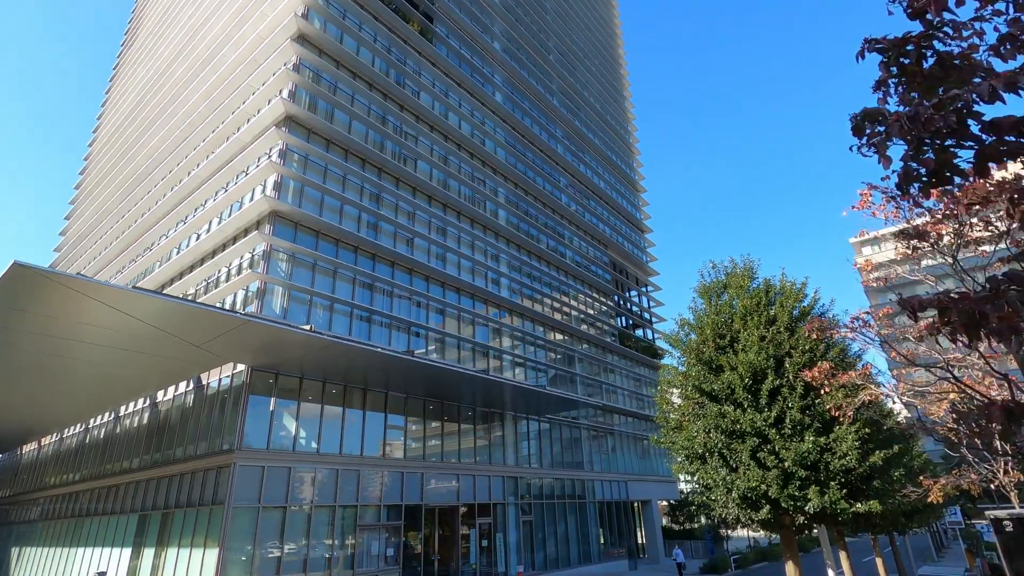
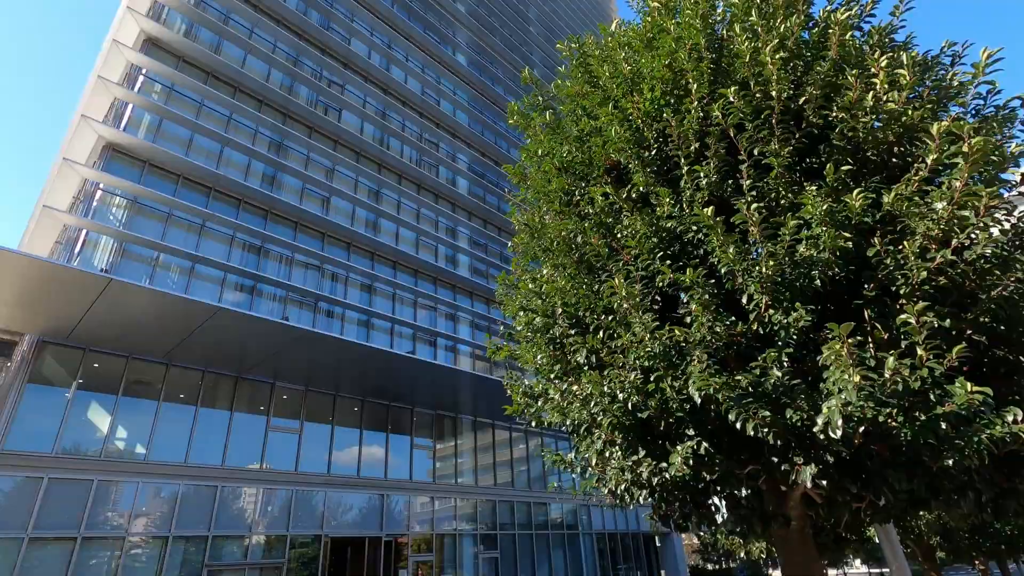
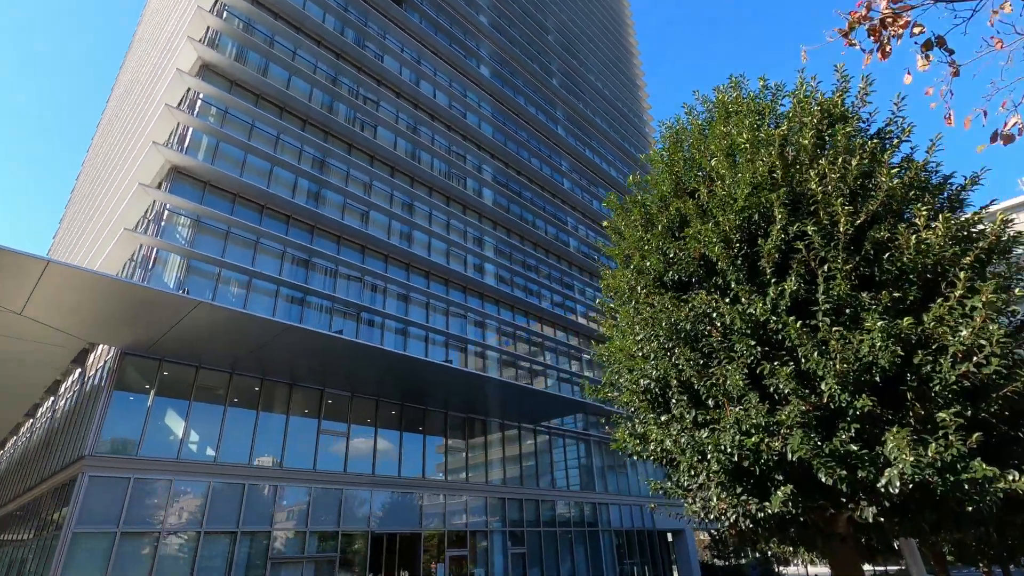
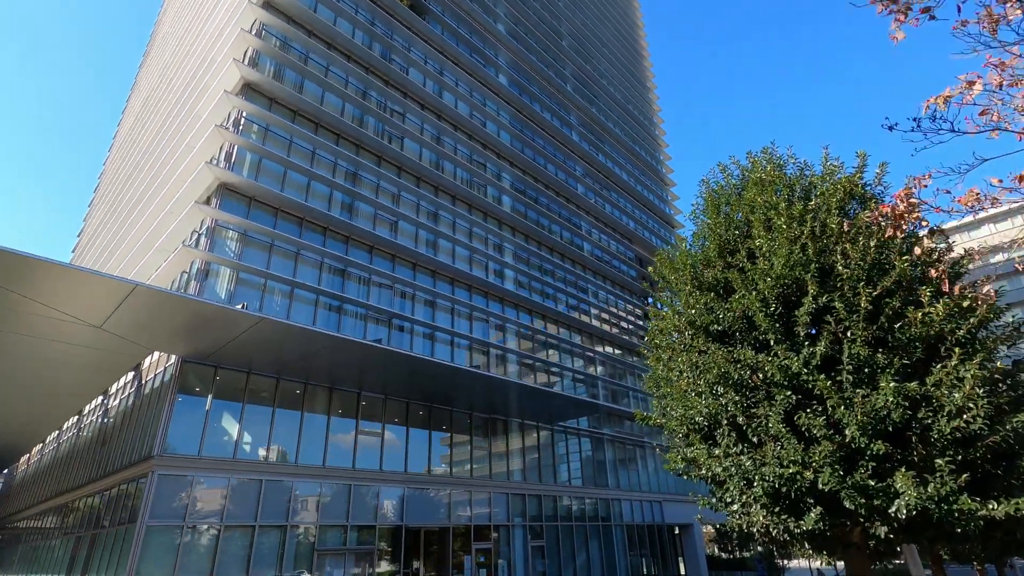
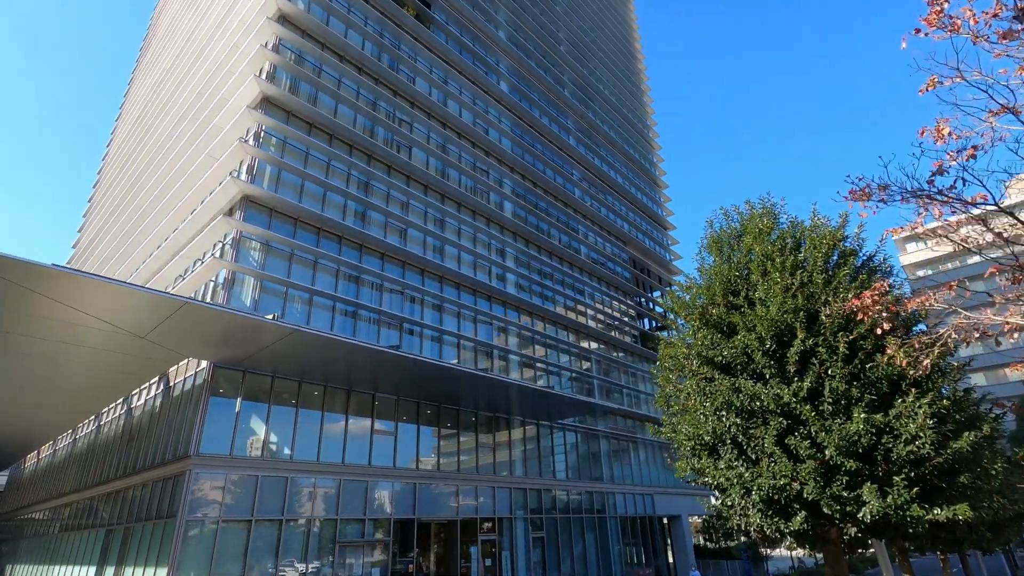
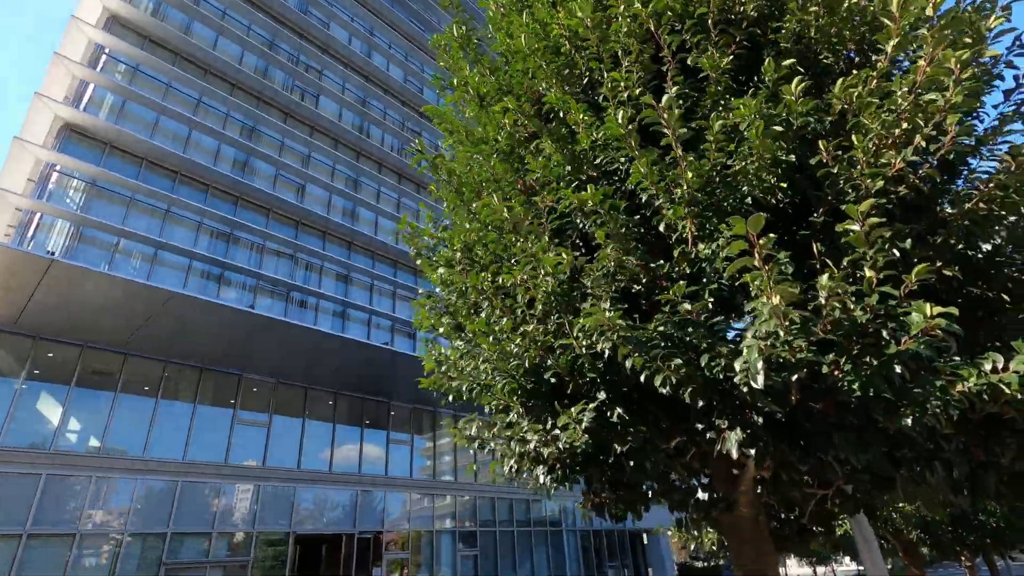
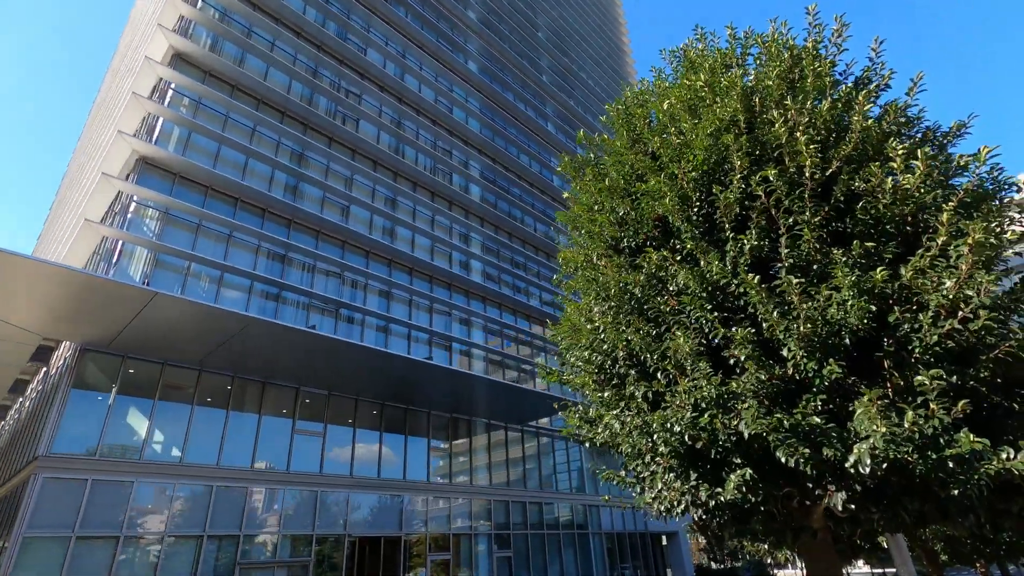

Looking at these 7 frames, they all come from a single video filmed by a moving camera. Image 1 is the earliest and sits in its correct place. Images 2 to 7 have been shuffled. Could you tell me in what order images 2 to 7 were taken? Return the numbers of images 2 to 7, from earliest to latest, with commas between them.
5, 4, 3, 7, 2, 6
